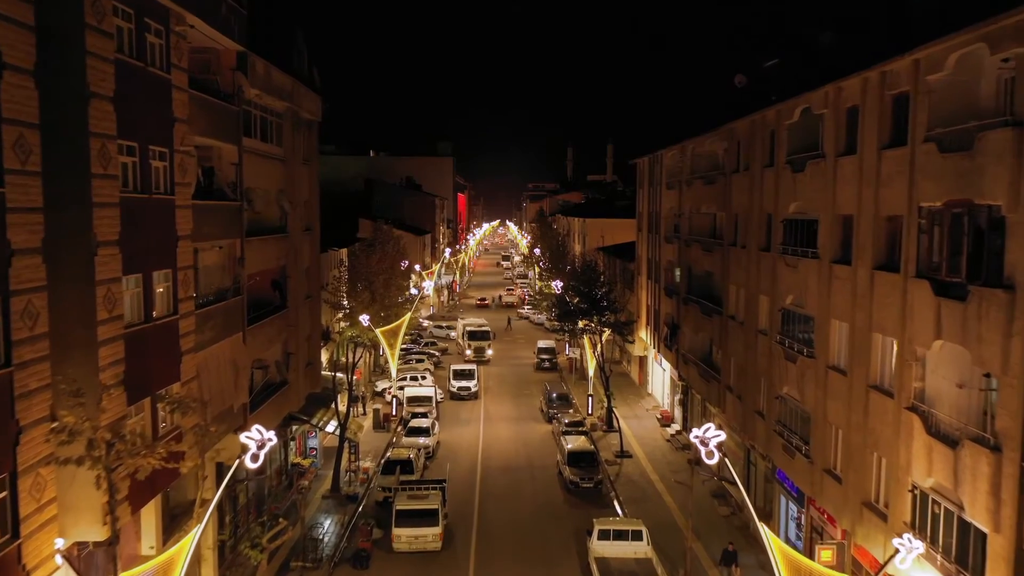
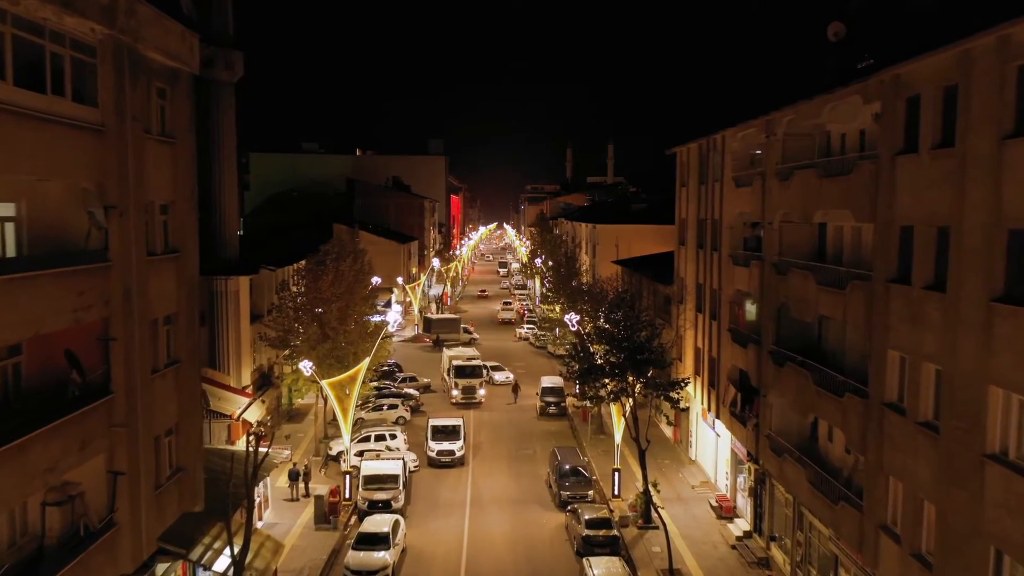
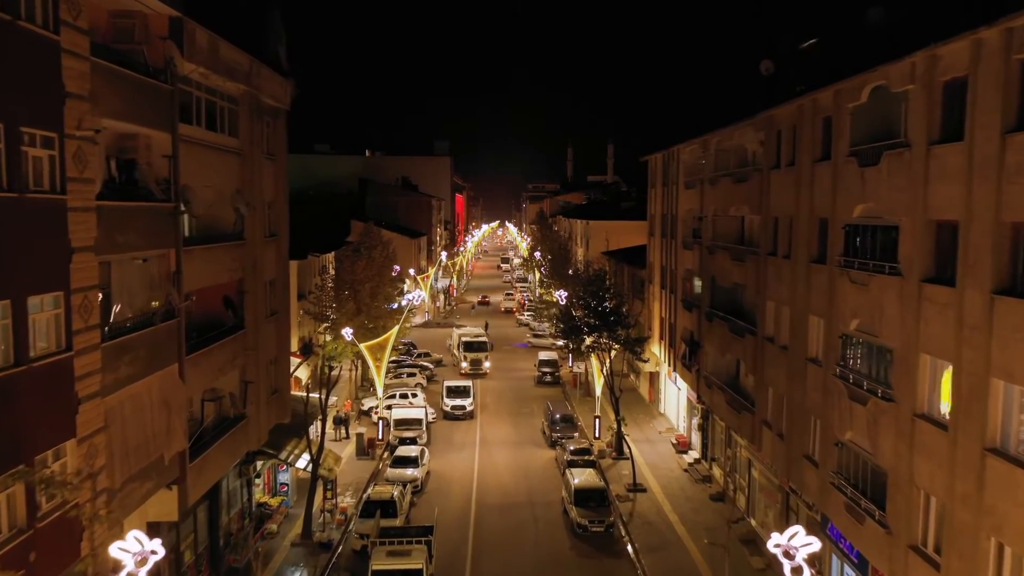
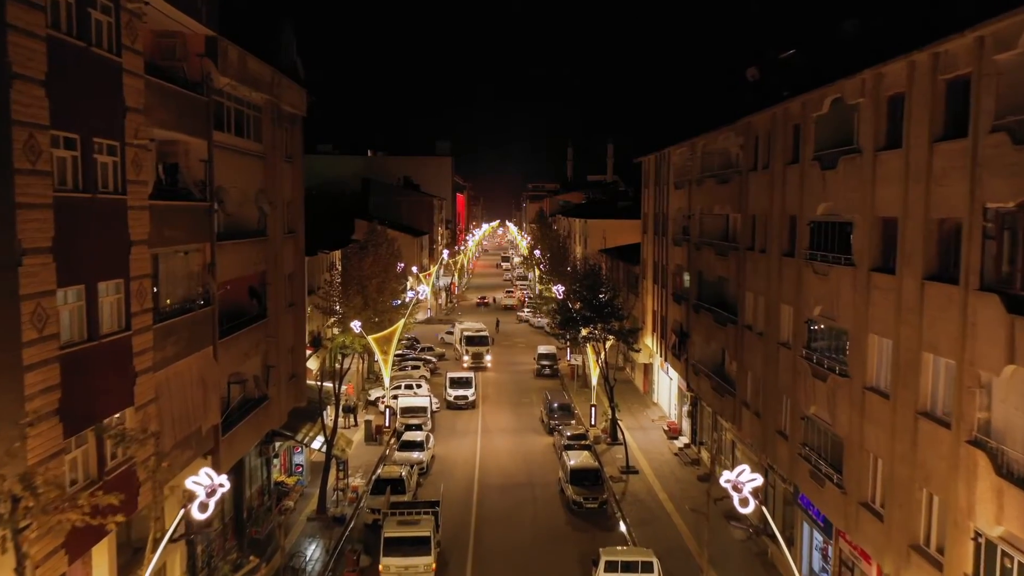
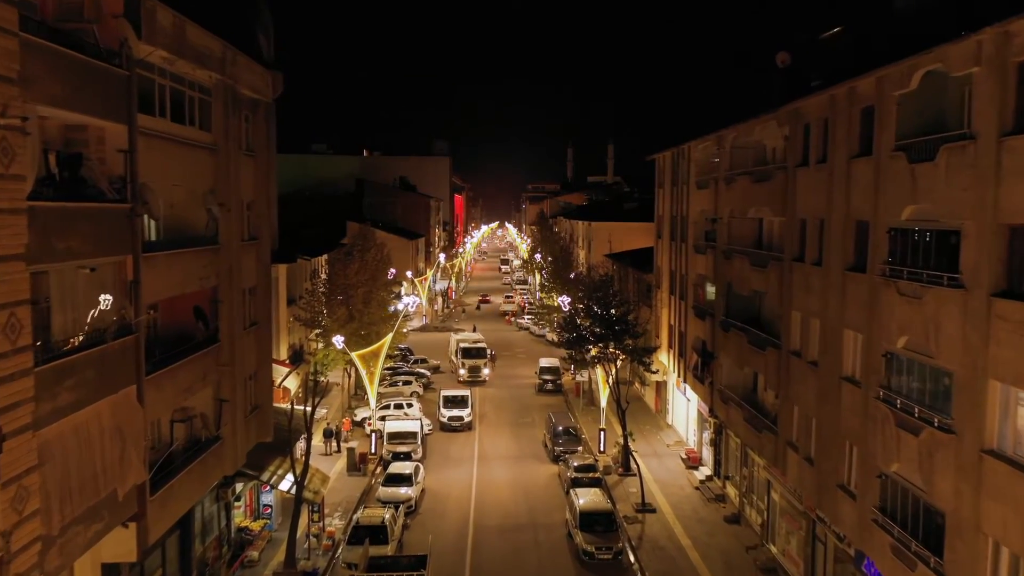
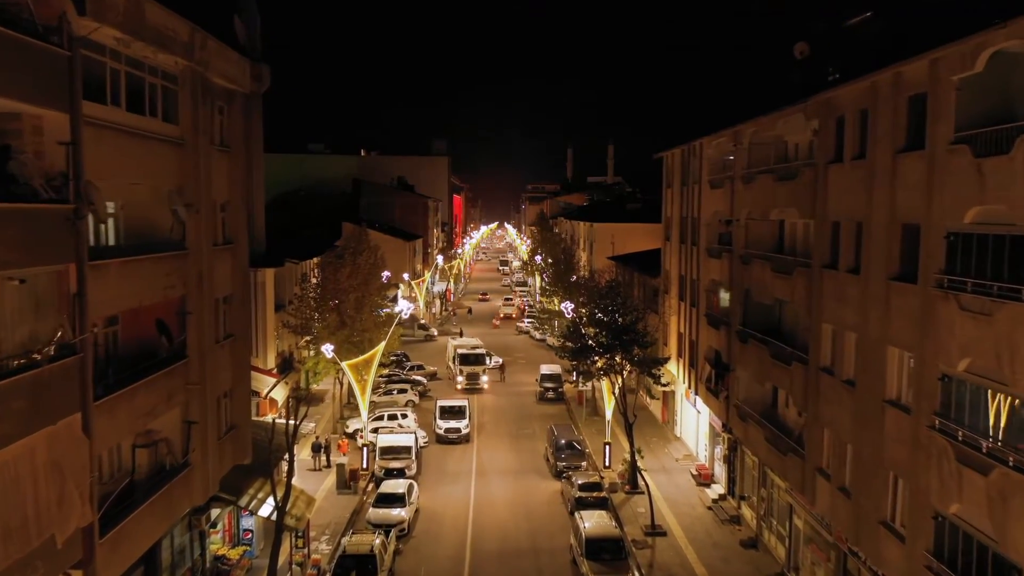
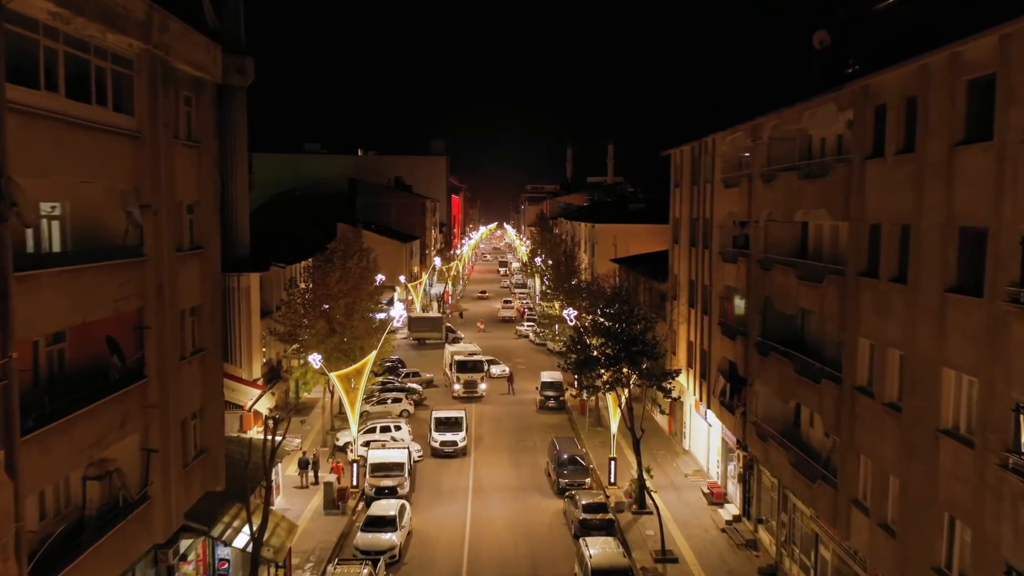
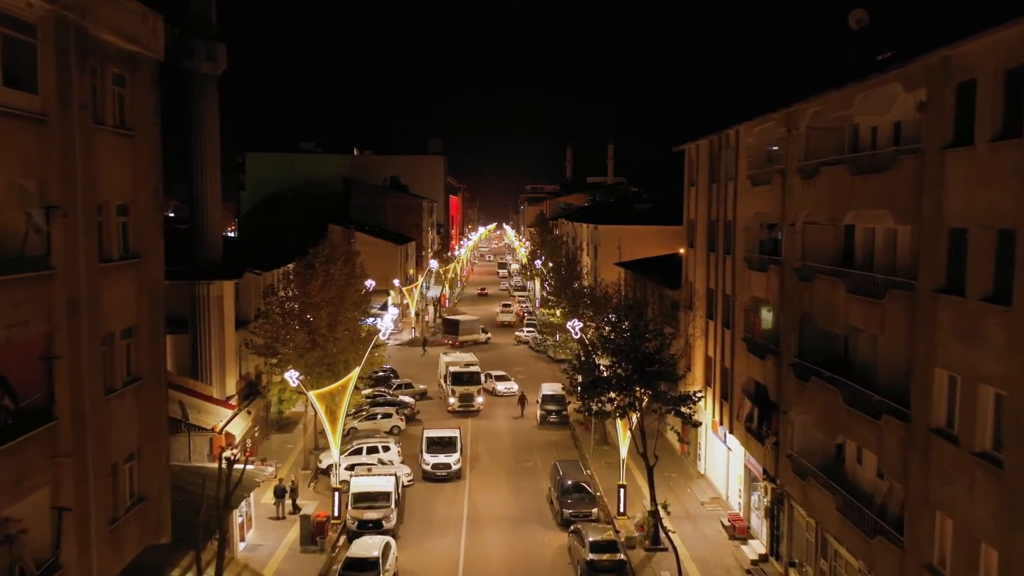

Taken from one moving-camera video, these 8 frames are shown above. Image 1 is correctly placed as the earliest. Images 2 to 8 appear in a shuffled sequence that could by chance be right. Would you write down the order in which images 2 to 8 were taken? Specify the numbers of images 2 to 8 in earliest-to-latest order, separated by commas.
4, 3, 5, 6, 7, 2, 8
